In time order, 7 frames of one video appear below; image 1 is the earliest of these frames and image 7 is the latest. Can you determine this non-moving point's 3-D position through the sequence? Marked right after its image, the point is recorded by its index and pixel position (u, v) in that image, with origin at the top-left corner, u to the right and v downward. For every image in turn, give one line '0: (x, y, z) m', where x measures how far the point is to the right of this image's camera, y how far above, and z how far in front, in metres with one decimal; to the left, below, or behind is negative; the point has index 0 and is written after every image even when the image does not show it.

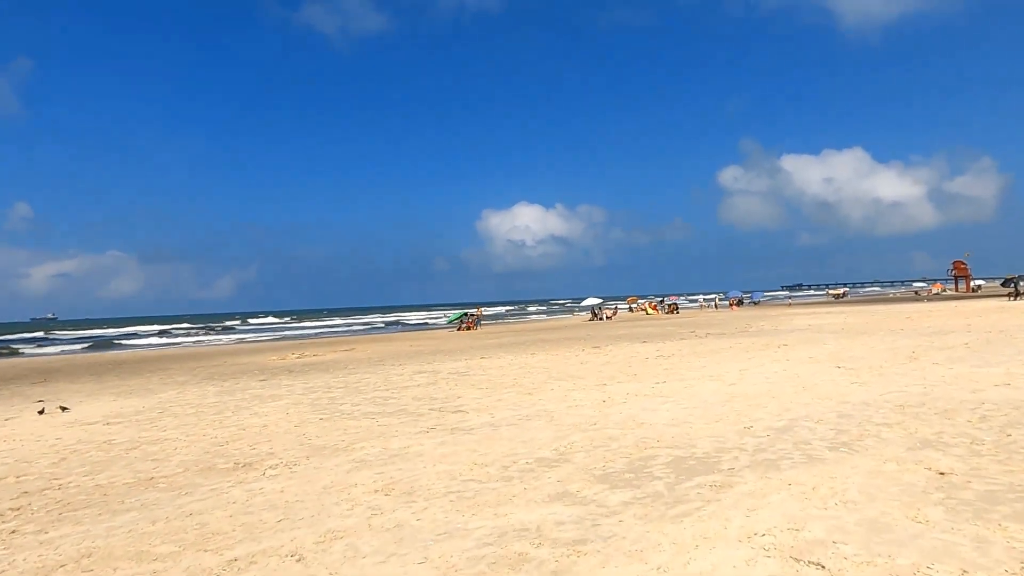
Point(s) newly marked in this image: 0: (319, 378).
0: (-4.9, -2.3, +16.7) m
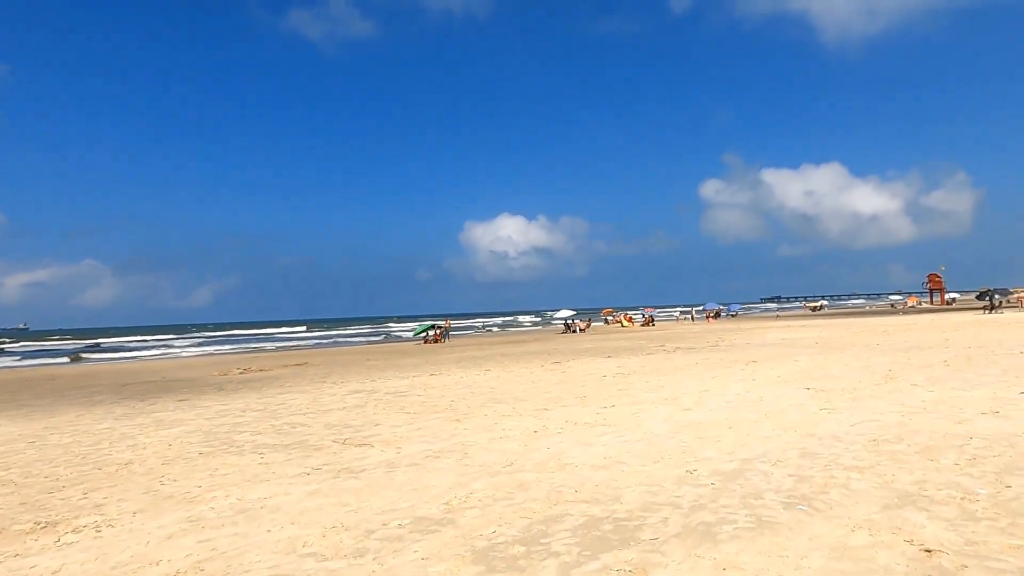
0: (-6.2, -2.5, +15.2) m
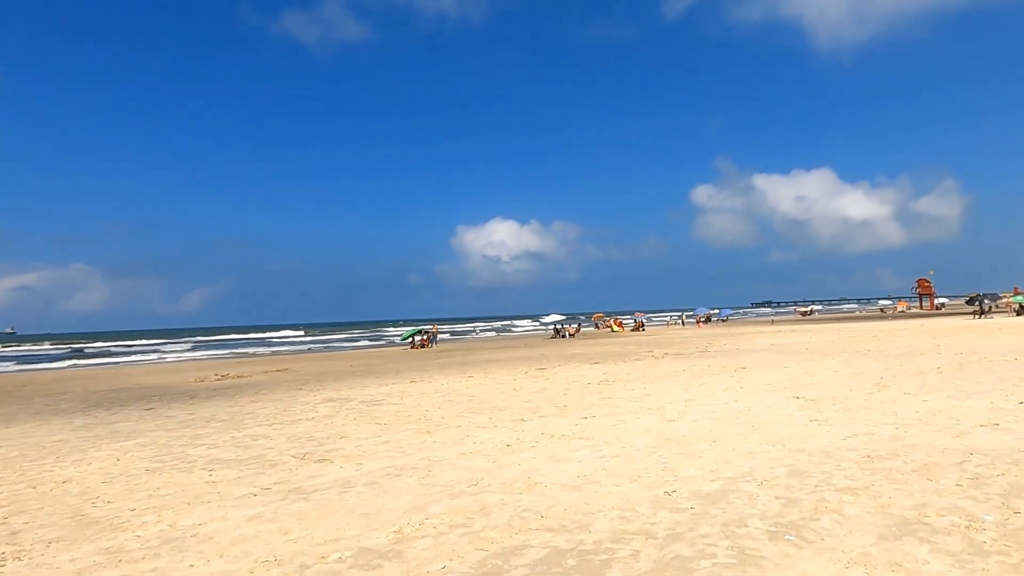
0: (-6.6, -2.6, +14.6) m
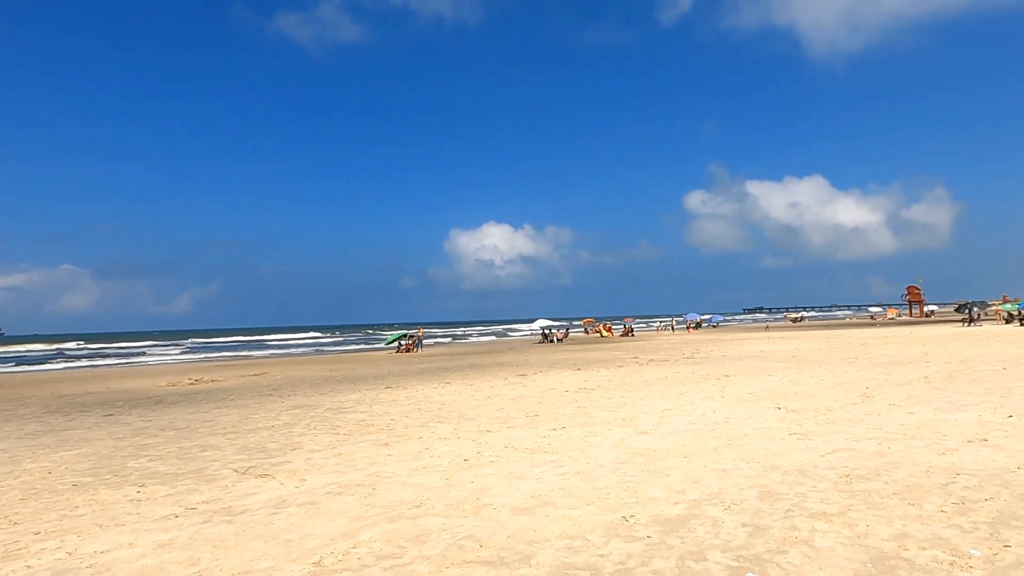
0: (-7.2, -2.6, +14.0) m
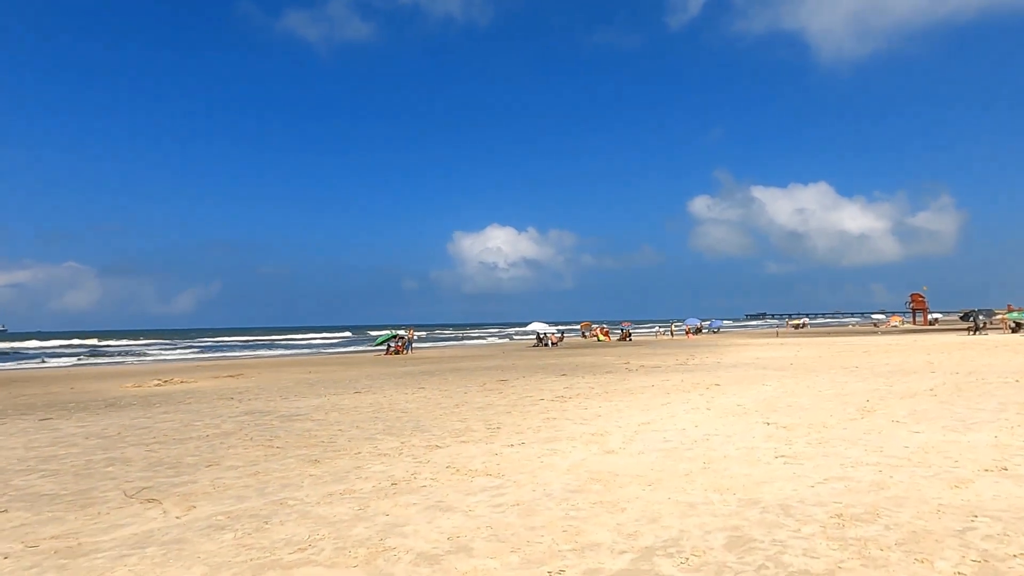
0: (-7.8, -2.5, +12.9) m
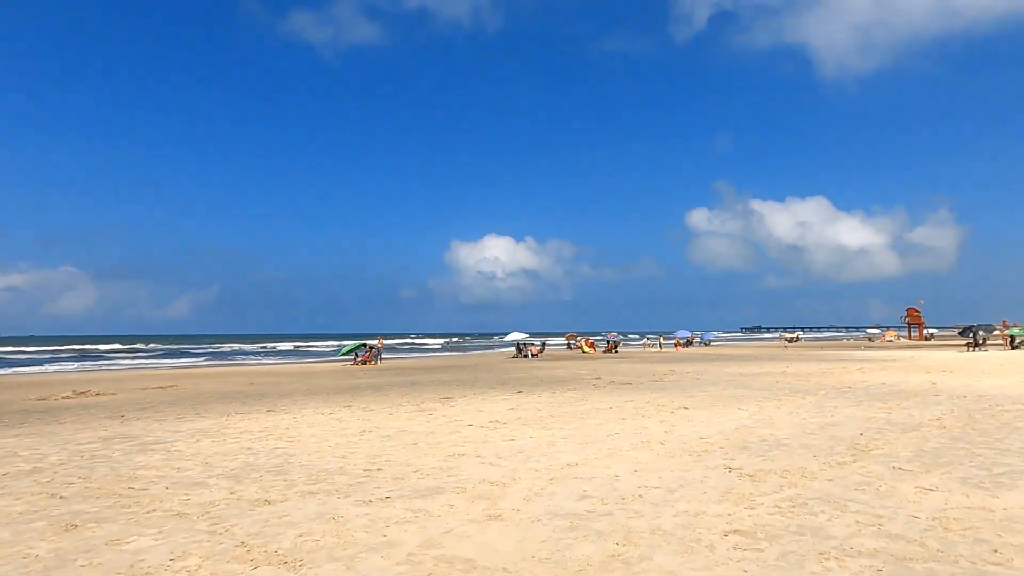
0: (-9.1, -2.5, +10.6) m
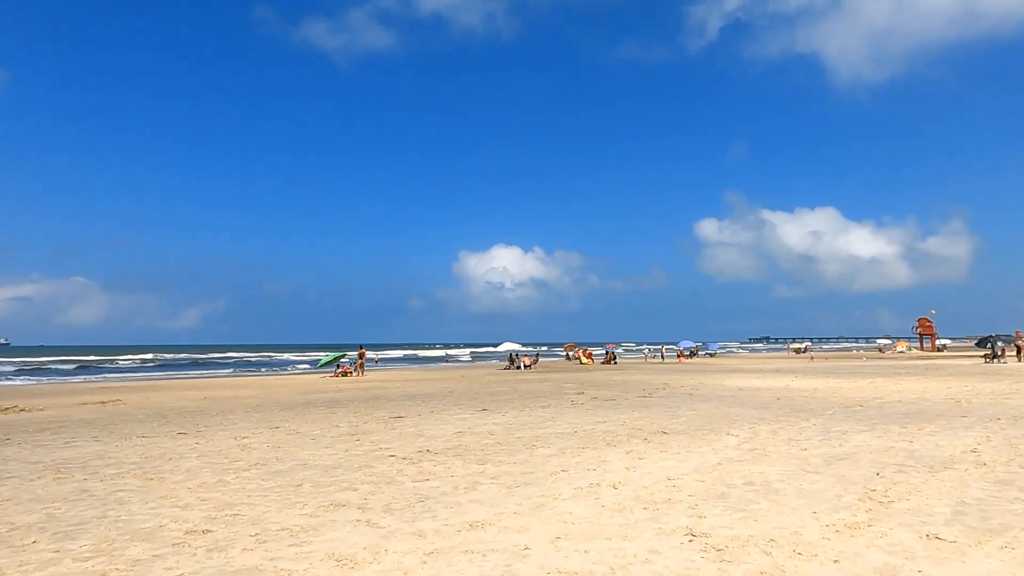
0: (-10.0, -2.5, +8.6) m
